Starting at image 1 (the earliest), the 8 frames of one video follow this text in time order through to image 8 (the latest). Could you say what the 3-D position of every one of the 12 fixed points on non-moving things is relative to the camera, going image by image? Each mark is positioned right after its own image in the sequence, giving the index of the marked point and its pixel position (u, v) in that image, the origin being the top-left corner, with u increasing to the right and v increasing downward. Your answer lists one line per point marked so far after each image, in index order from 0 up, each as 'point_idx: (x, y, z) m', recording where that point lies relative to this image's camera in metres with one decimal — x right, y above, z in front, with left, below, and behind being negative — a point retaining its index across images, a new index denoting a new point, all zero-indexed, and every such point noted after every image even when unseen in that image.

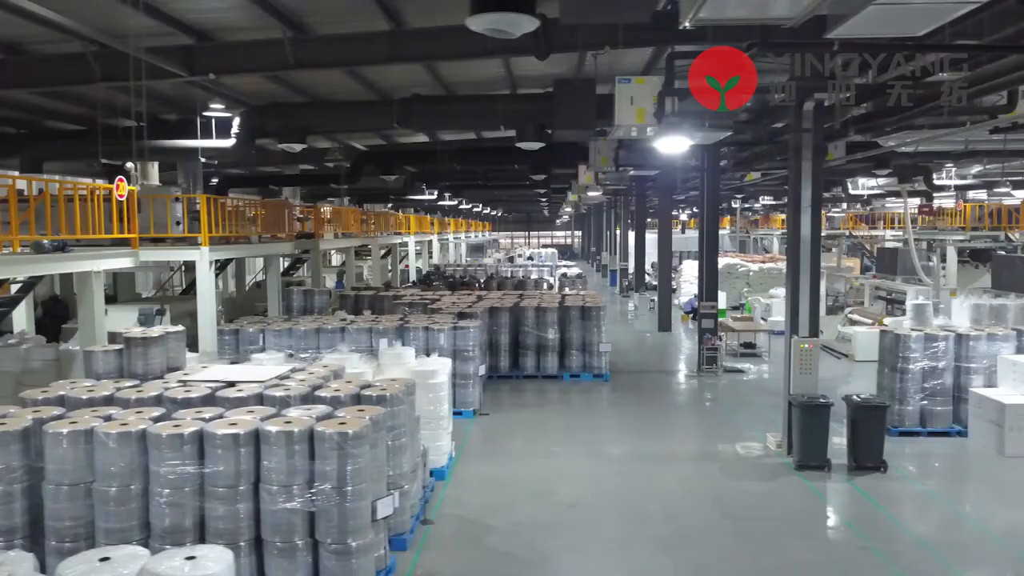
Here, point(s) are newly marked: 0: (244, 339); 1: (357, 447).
0: (-2.6, -0.5, +8.6) m
1: (-0.8, -0.8, +4.3) m
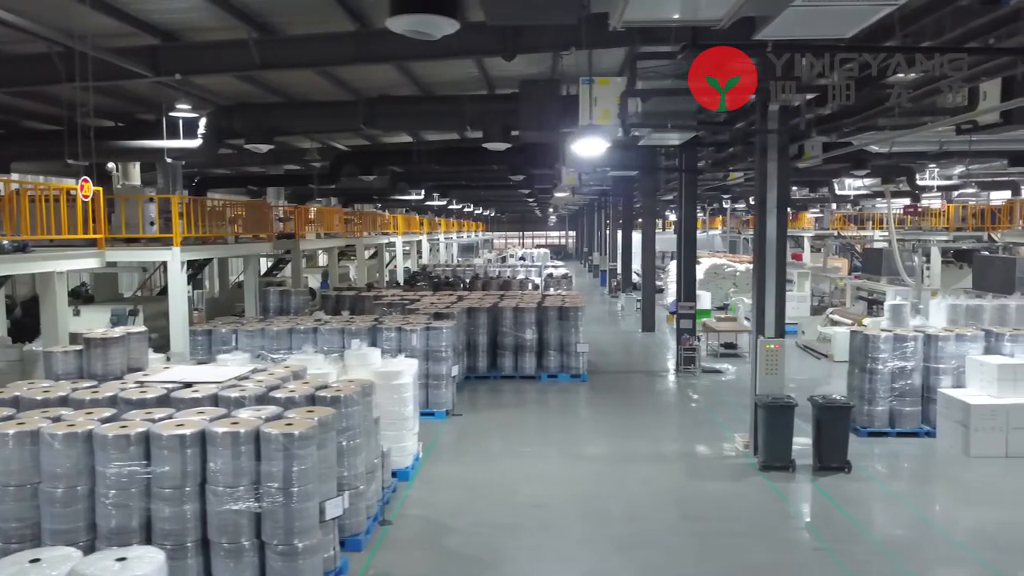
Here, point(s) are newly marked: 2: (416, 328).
0: (-2.8, -0.5, +8.6) m
1: (-1.0, -0.8, +4.3) m
2: (-1.0, -0.4, +8.7) m
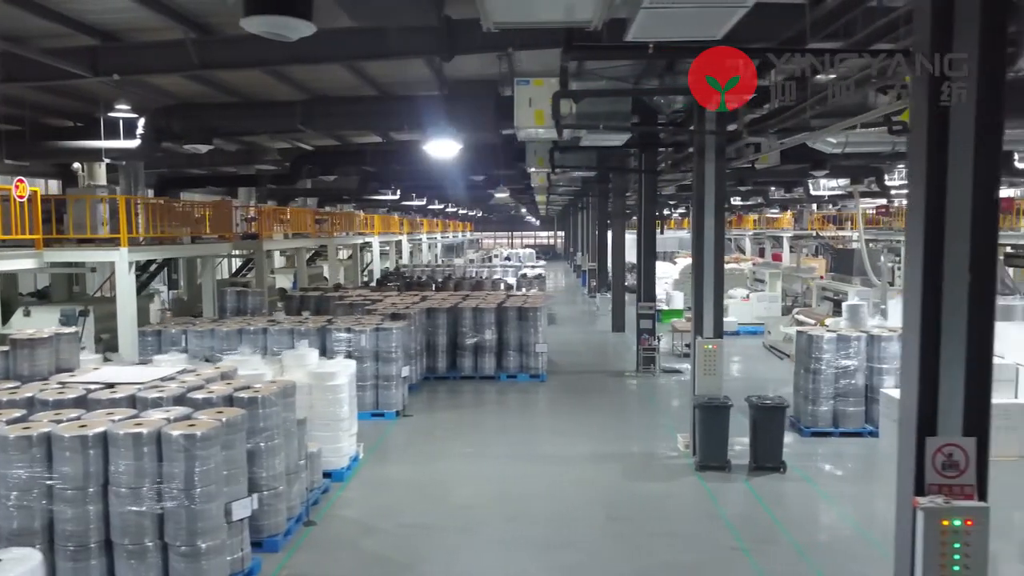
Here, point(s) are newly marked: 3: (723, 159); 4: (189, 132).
0: (-3.3, -0.5, +8.6) m
1: (-1.5, -0.8, +4.3) m
2: (-1.5, -0.4, +8.7) m
3: (+1.7, +1.0, +7.0) m
4: (-2.7, +1.3, +7.4) m
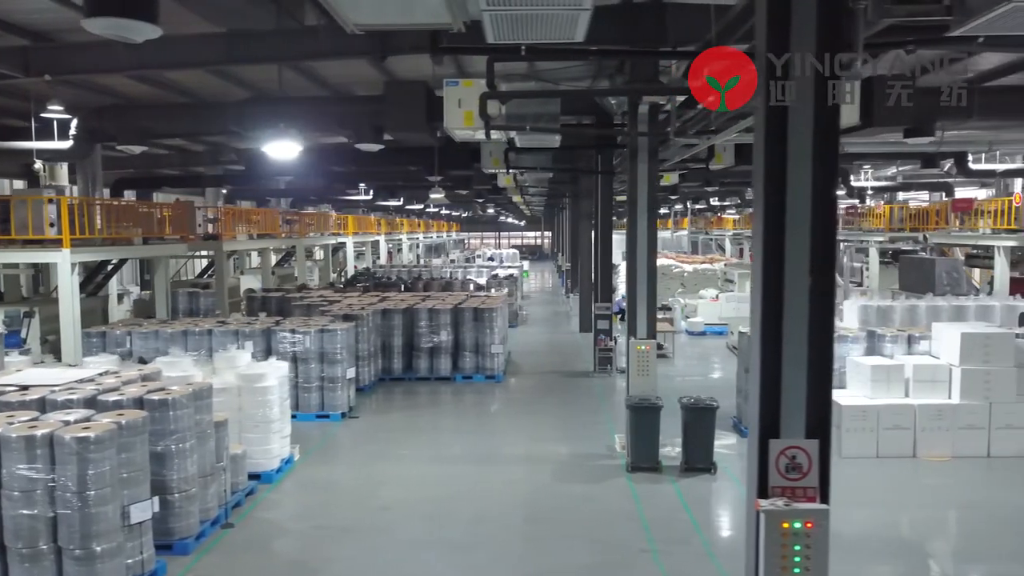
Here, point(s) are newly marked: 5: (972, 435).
0: (-3.9, -0.5, +8.6) m
1: (-2.0, -0.8, +4.3) m
2: (-2.0, -0.4, +8.7) m
3: (+1.1, +1.0, +7.0) m
4: (-3.2, +1.3, +7.4) m
5: (+3.7, -1.2, +7.2) m
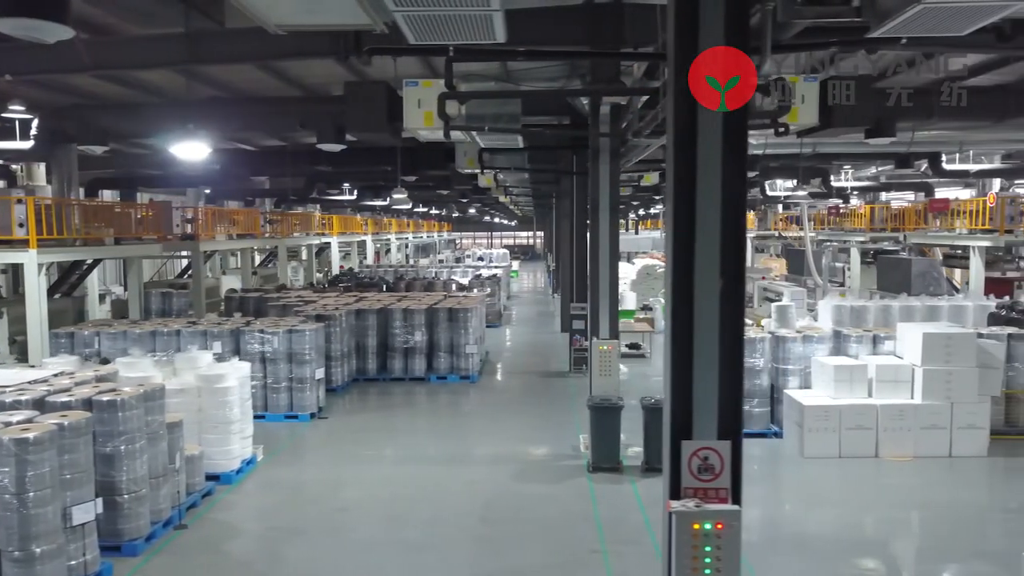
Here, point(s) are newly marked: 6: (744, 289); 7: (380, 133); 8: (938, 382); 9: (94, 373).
0: (-4.2, -0.5, +8.5) m
1: (-2.3, -0.8, +4.3) m
2: (-2.3, -0.4, +8.7) m
3: (+0.8, +1.0, +7.0) m
4: (-3.5, +1.3, +7.3) m
5: (+3.4, -1.2, +7.2) m
6: (+0.7, 0.0, +2.8) m
7: (-1.0, +1.2, +6.9) m
8: (+3.4, -0.8, +7.1) m
9: (-2.9, -0.6, +6.1) m
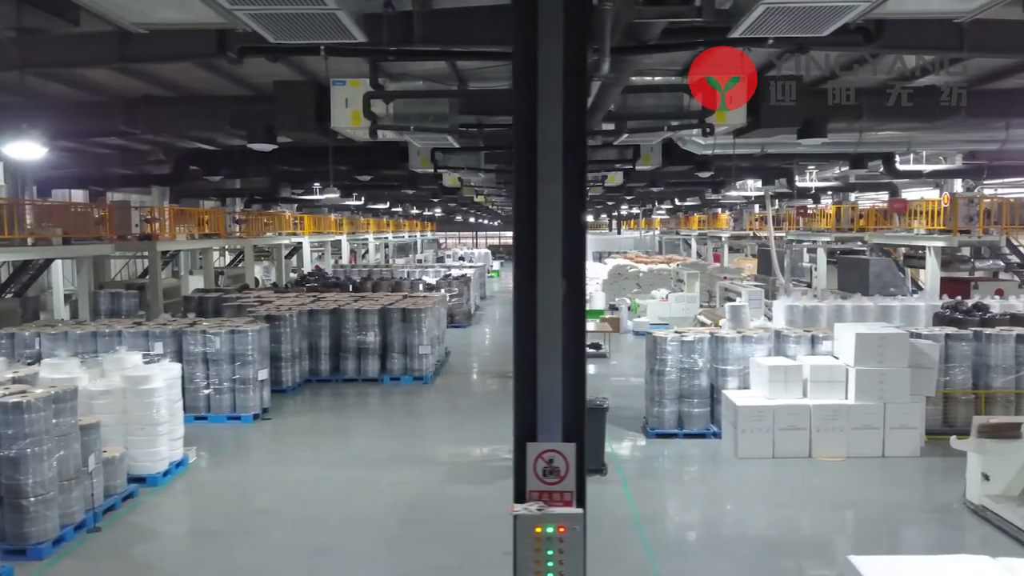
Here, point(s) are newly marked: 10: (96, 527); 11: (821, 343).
0: (-4.7, -0.5, +8.5) m
1: (-2.8, -0.8, +4.2) m
2: (-2.8, -0.4, +8.6) m
3: (+0.3, +1.0, +7.0) m
4: (-4.1, +1.3, +7.3) m
5: (+2.9, -1.2, +7.2) m
6: (+0.2, 0.0, +2.7) m
7: (-1.6, +1.2, +6.8) m
8: (+2.9, -0.8, +7.1) m
9: (-3.4, -0.6, +6.0) m
10: (-2.6, -1.5, +5.6) m
11: (+2.7, -0.5, +7.8) m
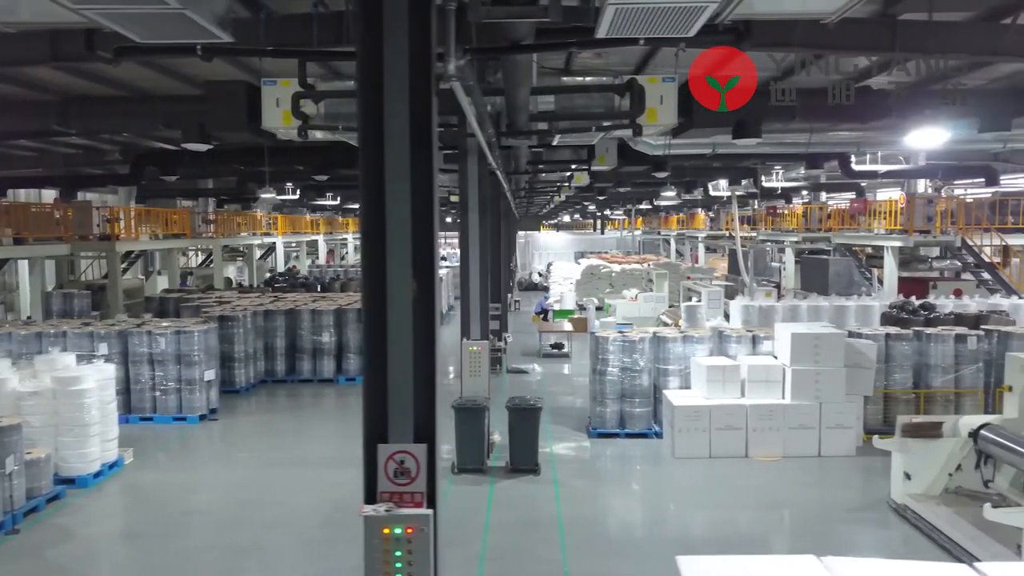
0: (-5.2, -0.5, +8.4) m
1: (-3.3, -0.8, +4.2) m
2: (-3.4, -0.4, +8.6) m
3: (-0.2, +1.0, +7.0) m
4: (-4.6, +1.3, +7.2) m
5: (+2.4, -1.2, +7.2) m
6: (-0.2, 0.0, +2.7) m
7: (-2.1, +1.2, +6.8) m
8: (+2.4, -0.8, +7.2) m
9: (-3.9, -0.6, +6.0) m
10: (-3.1, -1.5, +5.6) m
11: (+2.2, -0.5, +7.8) m
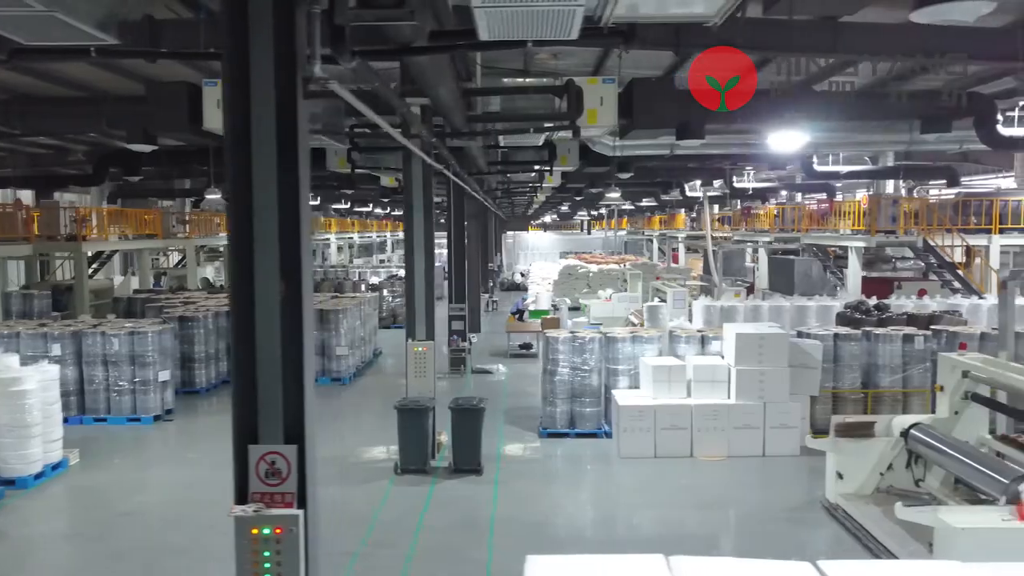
0: (-5.7, -0.5, +8.4) m
1: (-3.7, -0.8, +4.2) m
2: (-3.8, -0.4, +8.6) m
3: (-0.6, +1.0, +7.0) m
4: (-5.0, +1.3, +7.2) m
5: (+1.9, -1.2, +7.2) m
6: (-0.6, 0.0, +2.7) m
7: (-2.5, +1.2, +6.8) m
8: (+1.9, -0.8, +7.2) m
9: (-4.3, -0.6, +6.0) m
10: (-3.5, -1.5, +5.6) m
11: (+1.8, -0.5, +7.8) m
